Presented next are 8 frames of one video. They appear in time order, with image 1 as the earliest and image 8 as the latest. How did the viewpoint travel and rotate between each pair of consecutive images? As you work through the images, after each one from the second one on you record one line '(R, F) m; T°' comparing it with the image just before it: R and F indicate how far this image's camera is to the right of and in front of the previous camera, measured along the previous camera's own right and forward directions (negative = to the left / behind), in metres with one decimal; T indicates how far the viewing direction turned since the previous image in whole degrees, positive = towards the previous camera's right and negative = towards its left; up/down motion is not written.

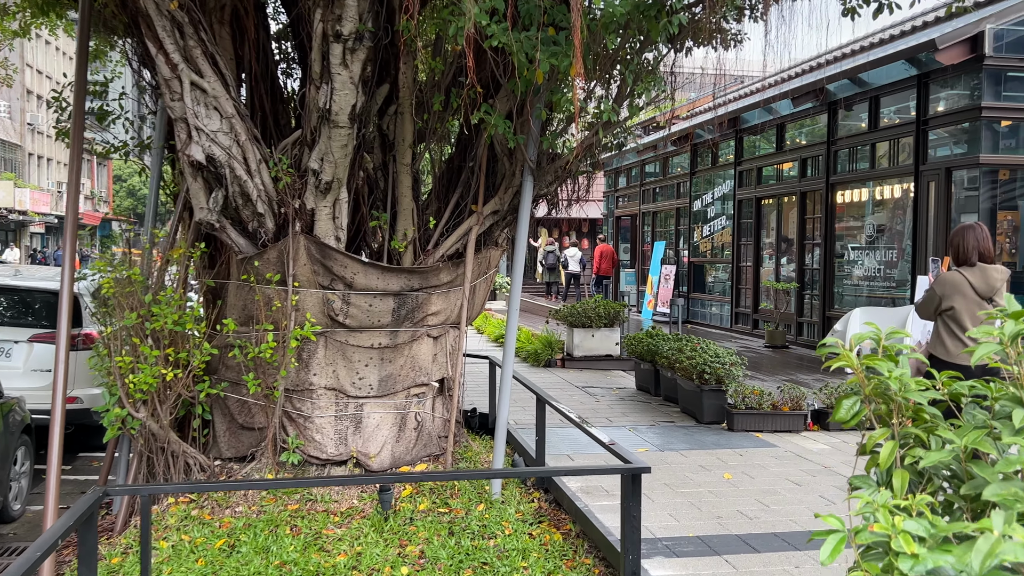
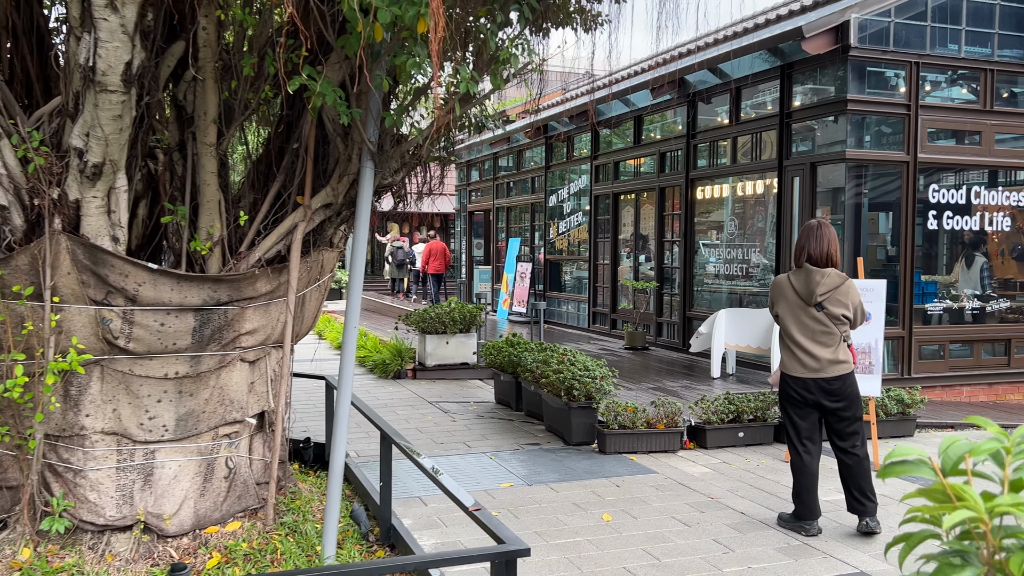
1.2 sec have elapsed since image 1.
(+0.1, +1.0) m; +10°
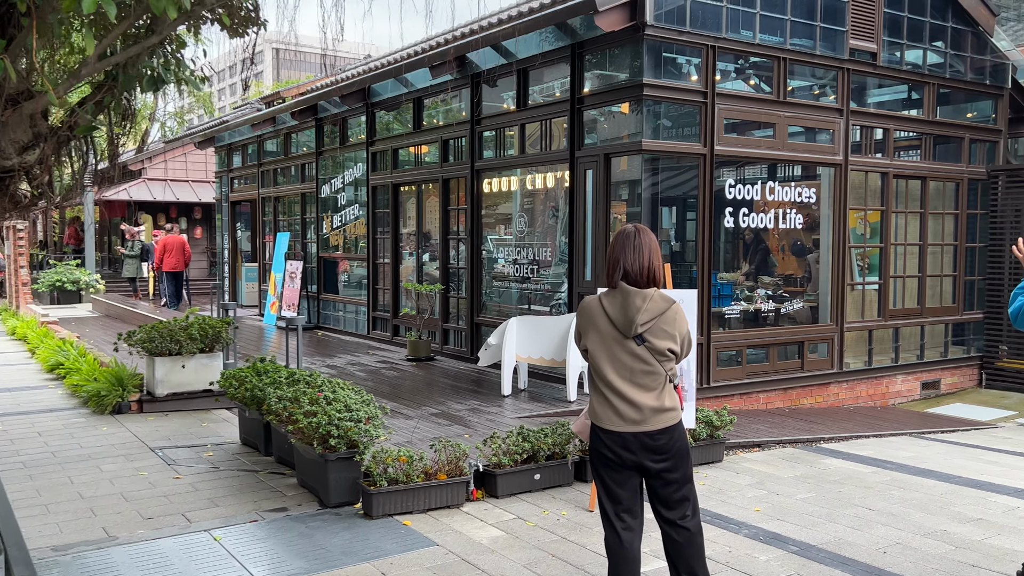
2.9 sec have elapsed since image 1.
(+0.3, +1.3) m; +14°
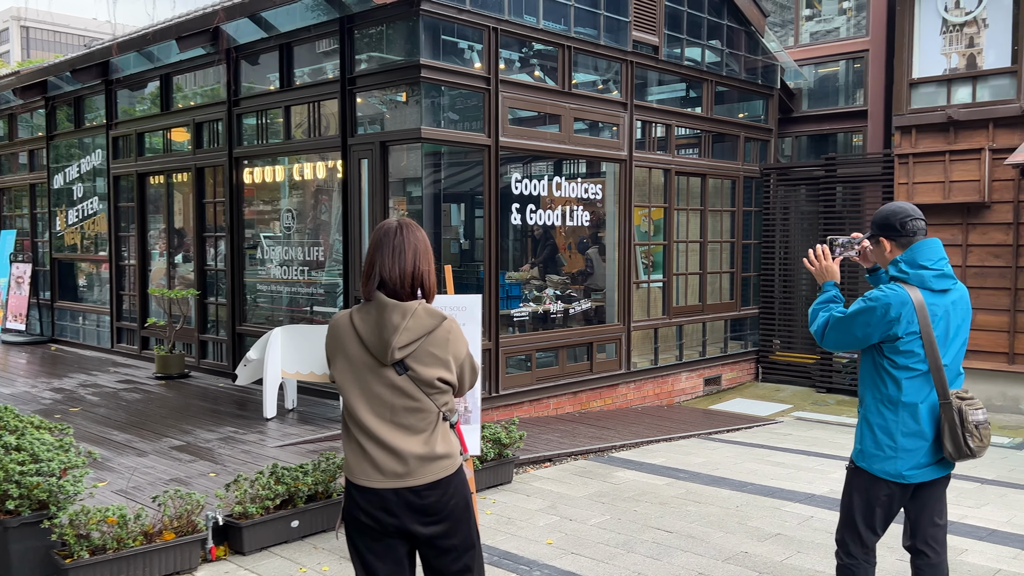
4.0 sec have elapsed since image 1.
(+0.2, +0.8) m; +14°
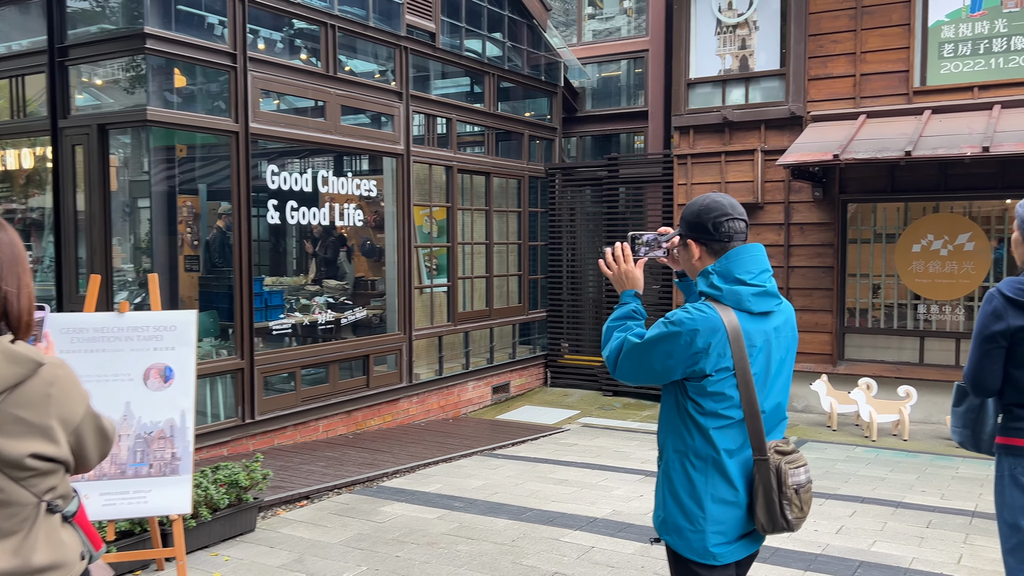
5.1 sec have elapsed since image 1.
(+0.3, +0.7) m; +13°
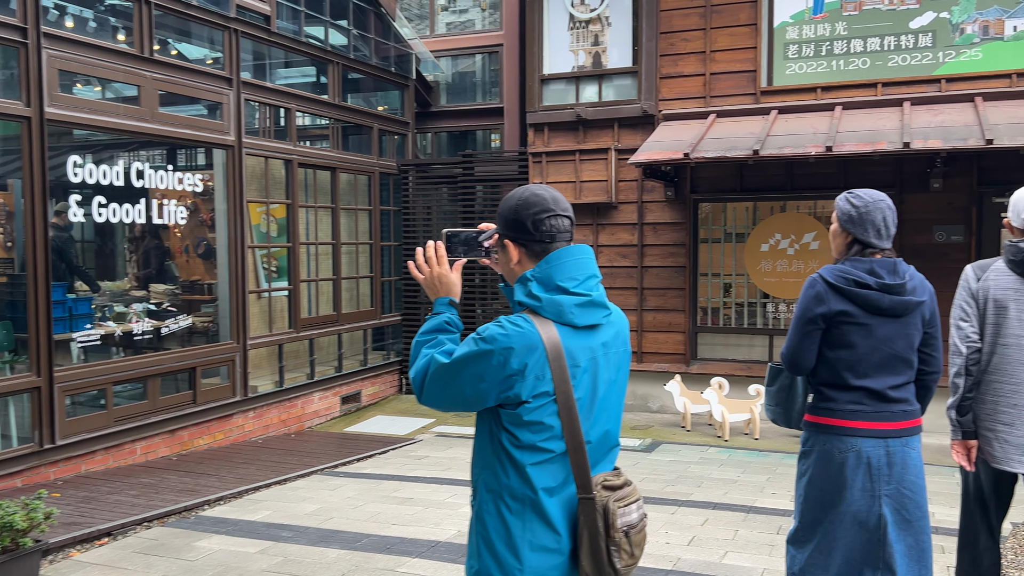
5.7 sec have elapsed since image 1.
(+0.2, +0.4) m; +9°
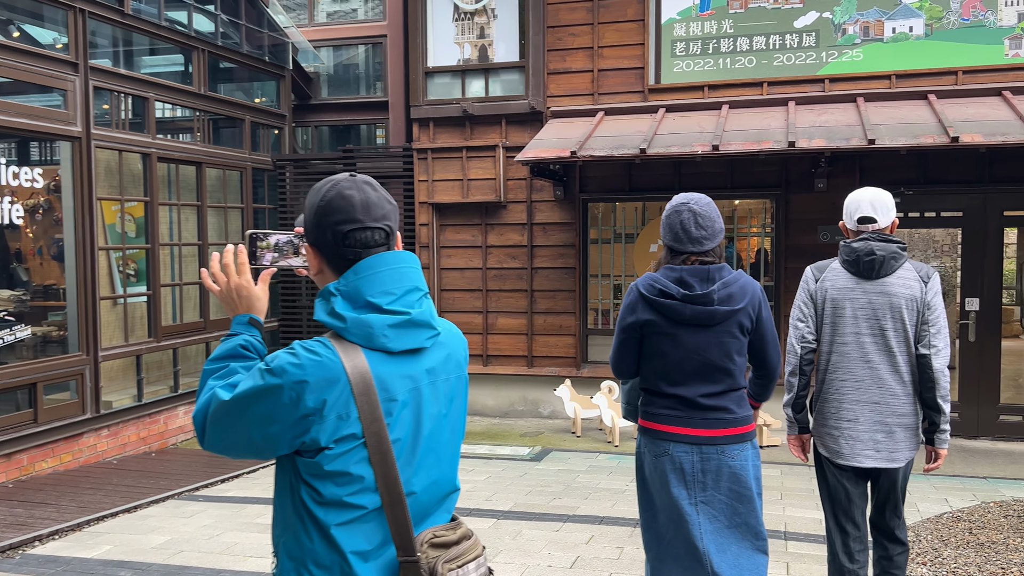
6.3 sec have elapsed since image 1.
(+0.2, +0.3) m; +6°
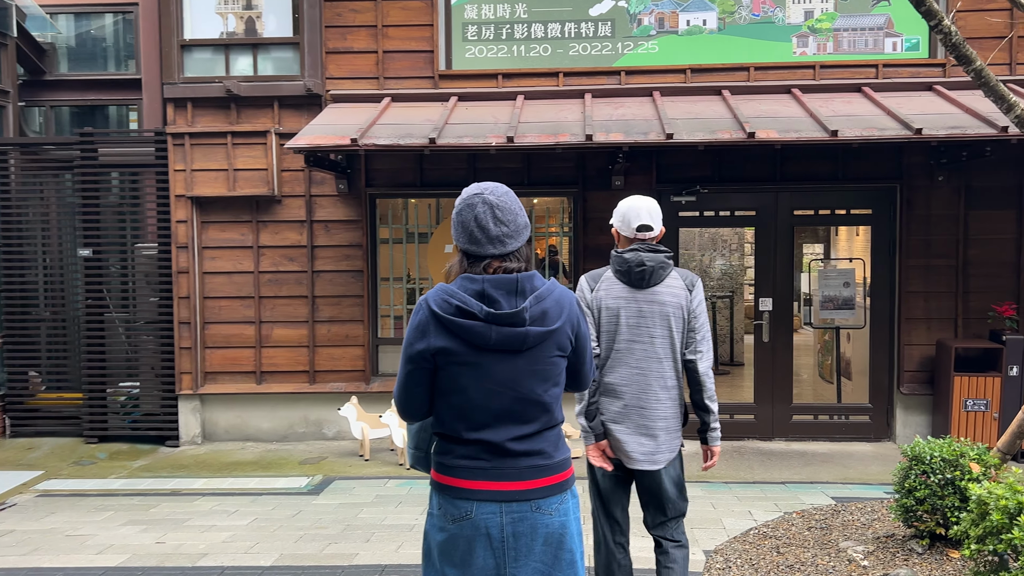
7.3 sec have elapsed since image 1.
(+0.2, +0.7) m; +13°
